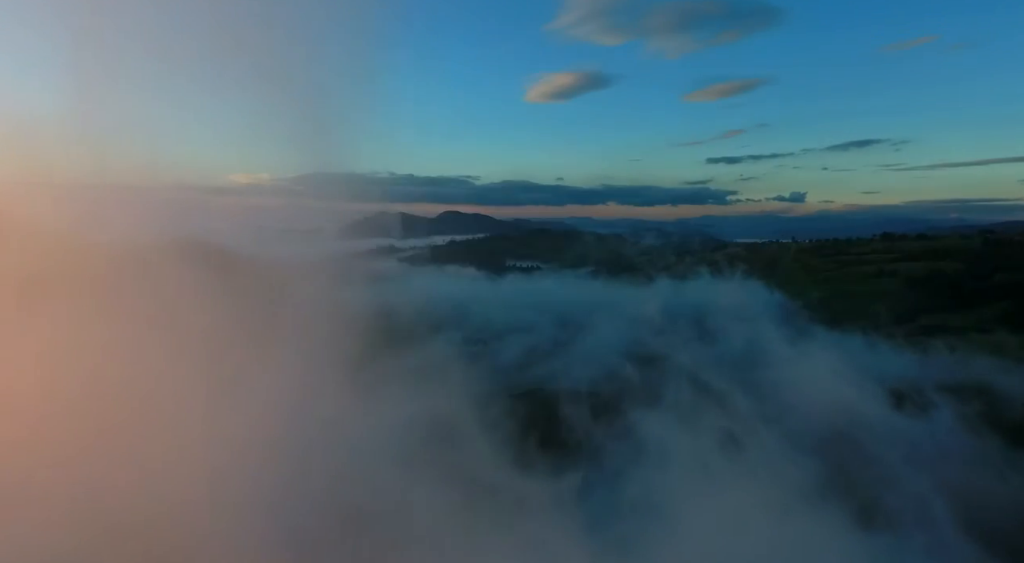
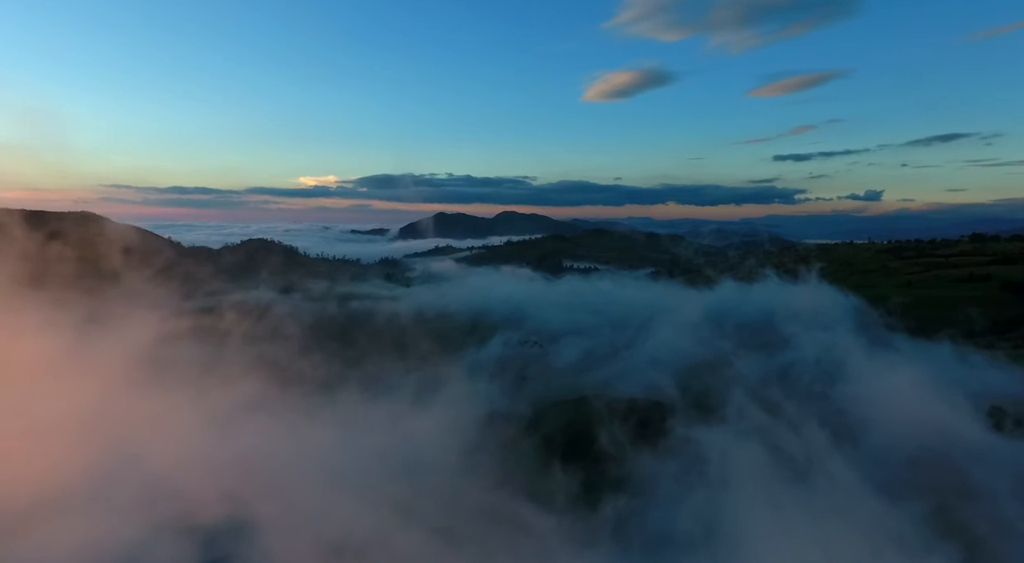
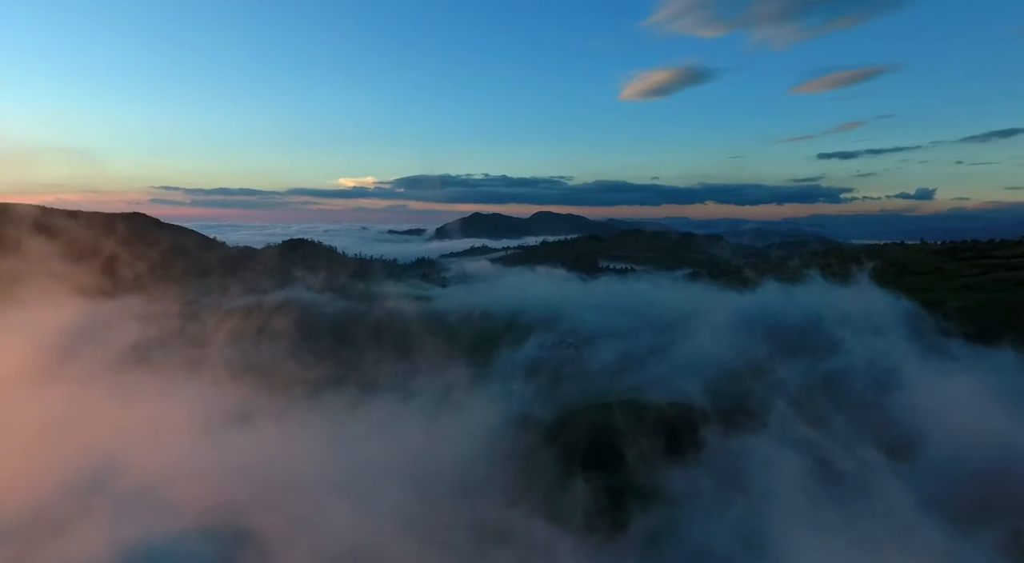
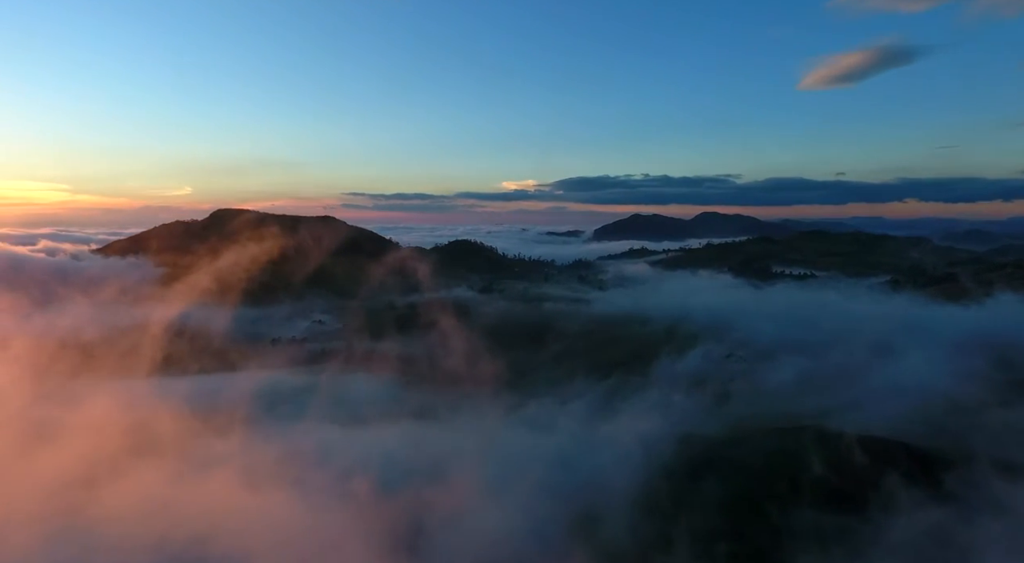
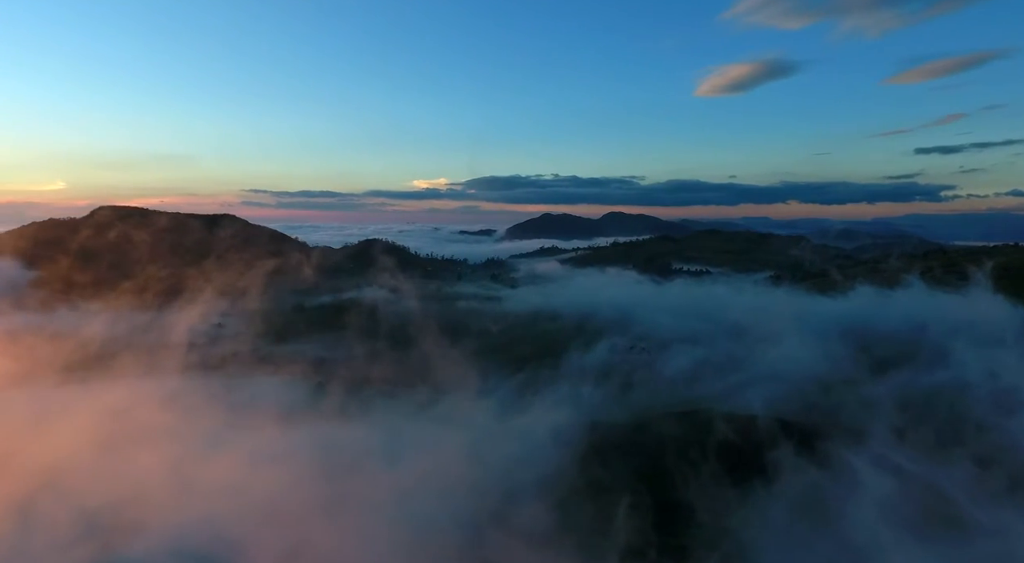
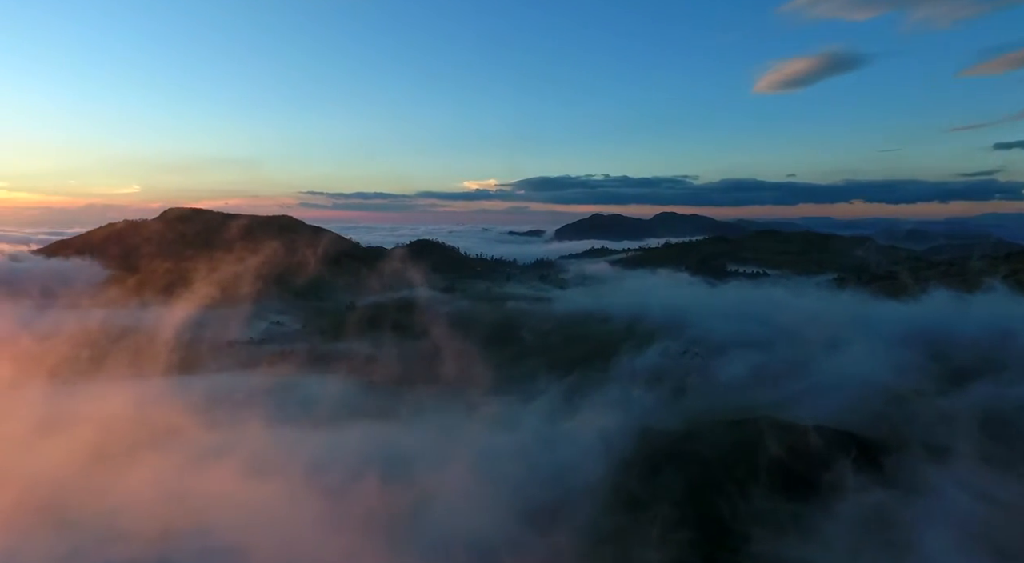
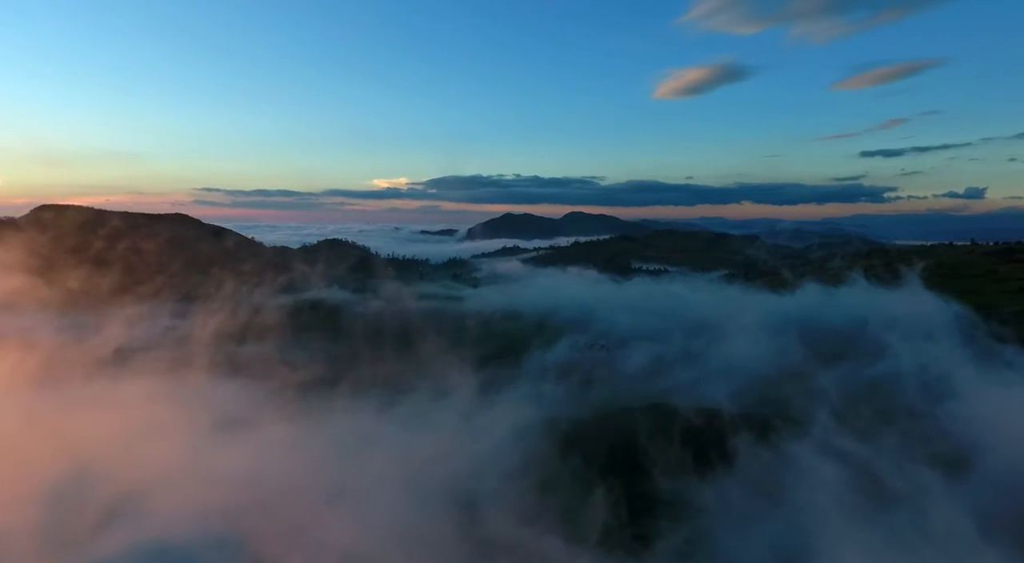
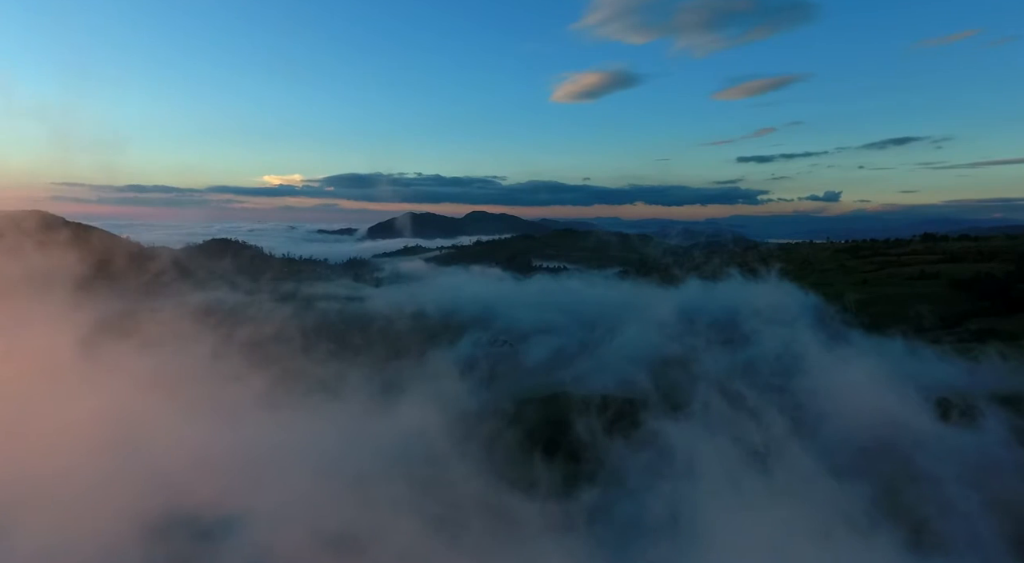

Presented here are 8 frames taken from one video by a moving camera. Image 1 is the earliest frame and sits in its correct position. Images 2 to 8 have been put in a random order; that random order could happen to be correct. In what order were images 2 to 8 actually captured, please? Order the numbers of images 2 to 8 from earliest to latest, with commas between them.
8, 2, 3, 7, 5, 6, 4
